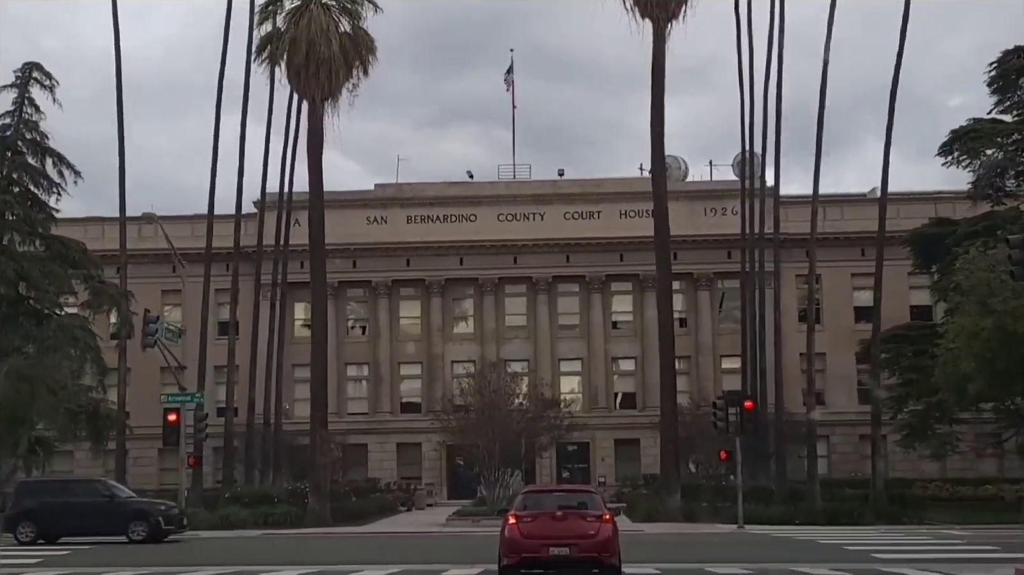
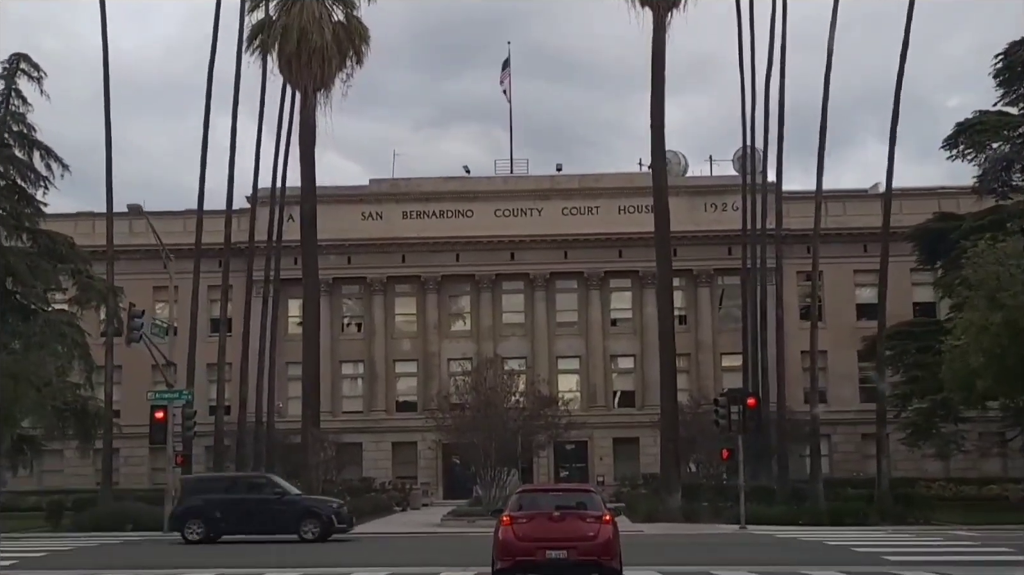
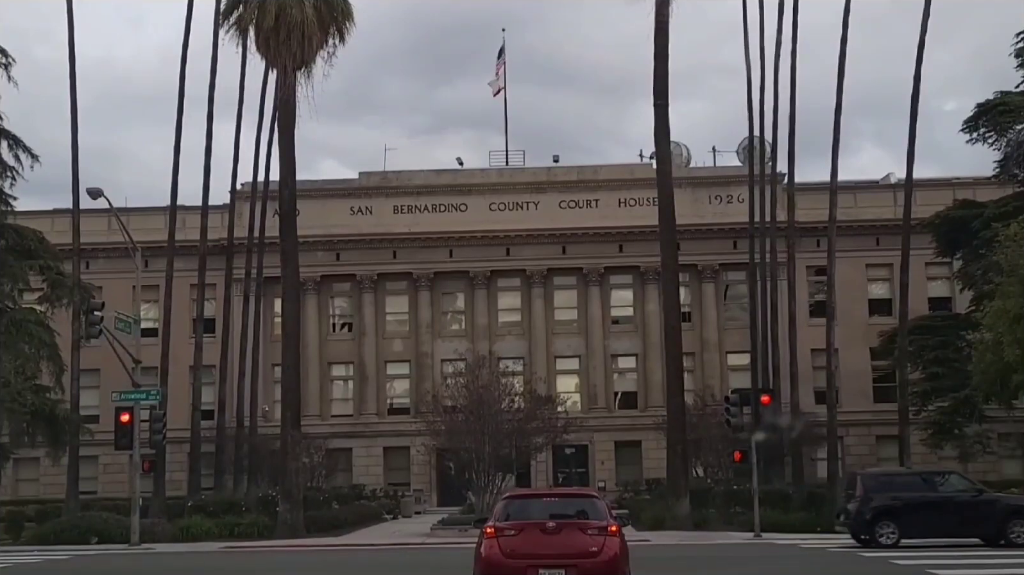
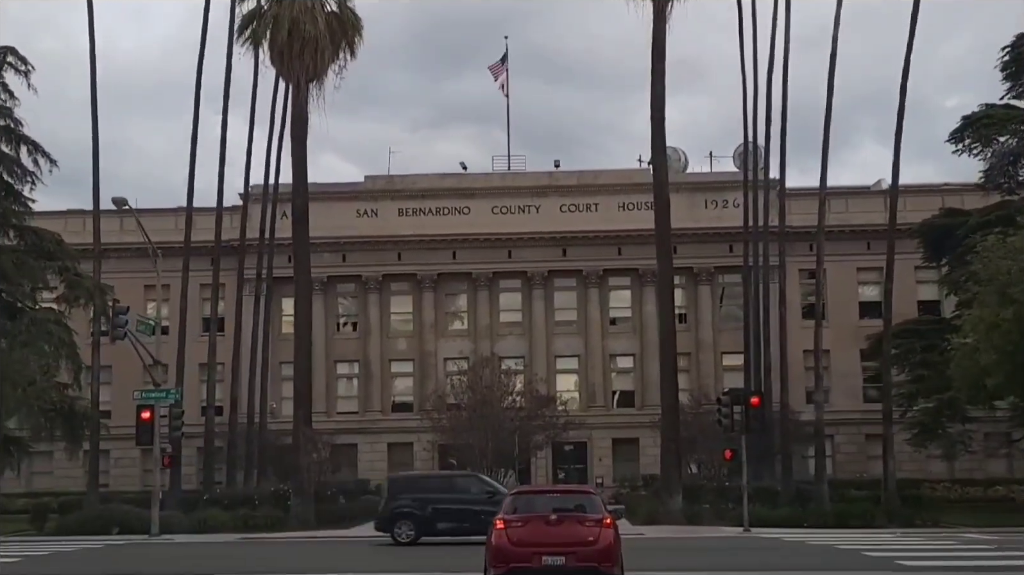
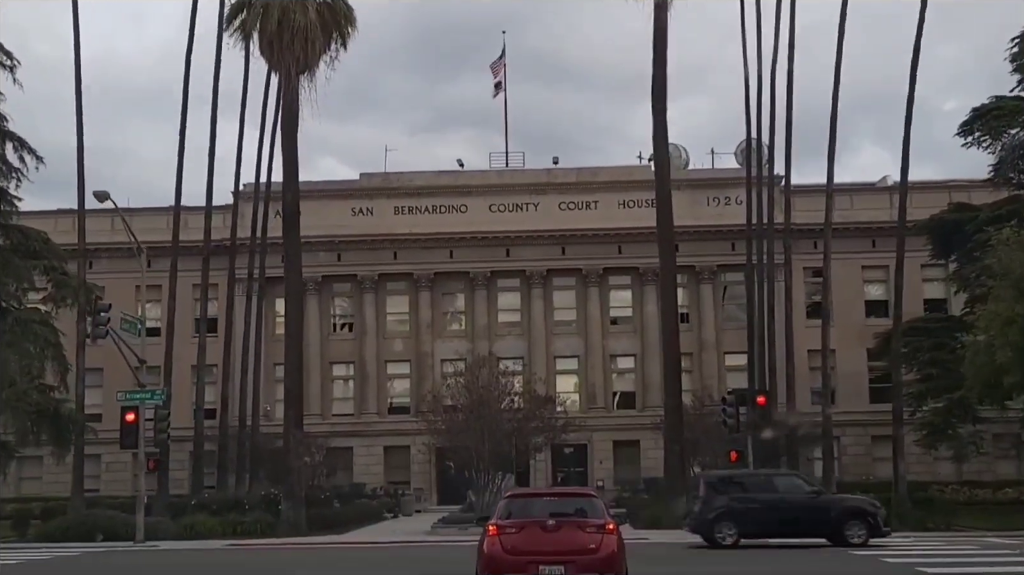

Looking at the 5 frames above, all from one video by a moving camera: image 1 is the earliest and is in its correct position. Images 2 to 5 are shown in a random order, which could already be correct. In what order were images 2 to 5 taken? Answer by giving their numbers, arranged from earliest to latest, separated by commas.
2, 4, 5, 3
